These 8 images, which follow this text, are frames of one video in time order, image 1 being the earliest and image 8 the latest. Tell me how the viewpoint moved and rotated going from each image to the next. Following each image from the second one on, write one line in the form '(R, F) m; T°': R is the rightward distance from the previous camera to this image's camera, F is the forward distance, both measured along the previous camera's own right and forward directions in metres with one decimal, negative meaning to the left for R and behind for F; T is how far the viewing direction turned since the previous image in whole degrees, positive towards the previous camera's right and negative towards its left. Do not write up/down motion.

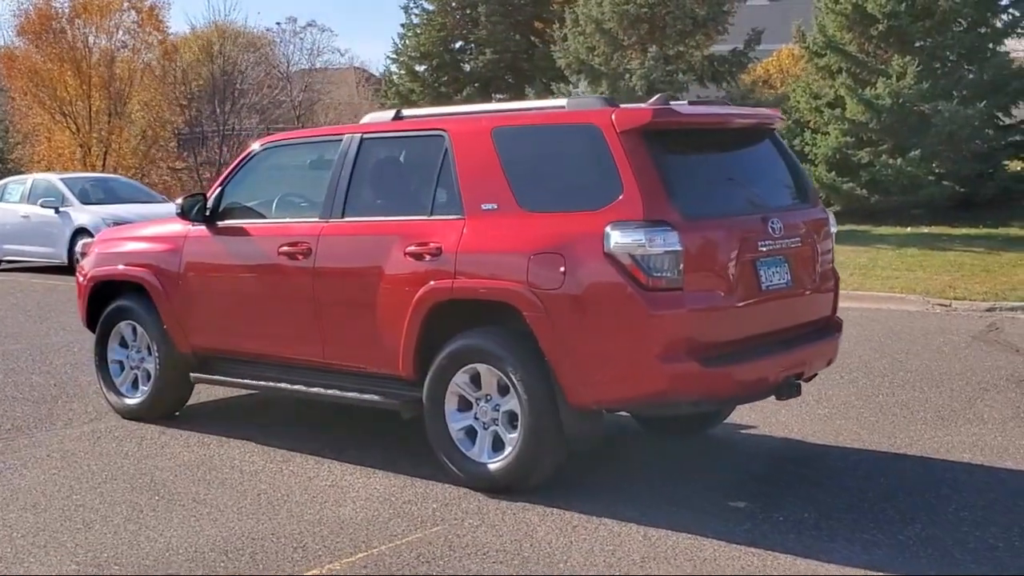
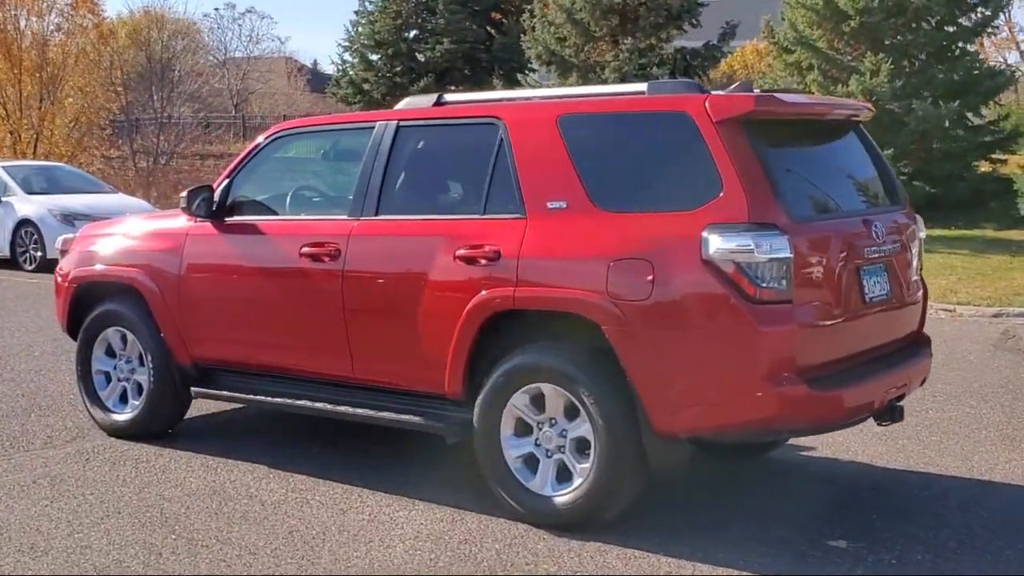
(-0.5, +0.7) m; +3°
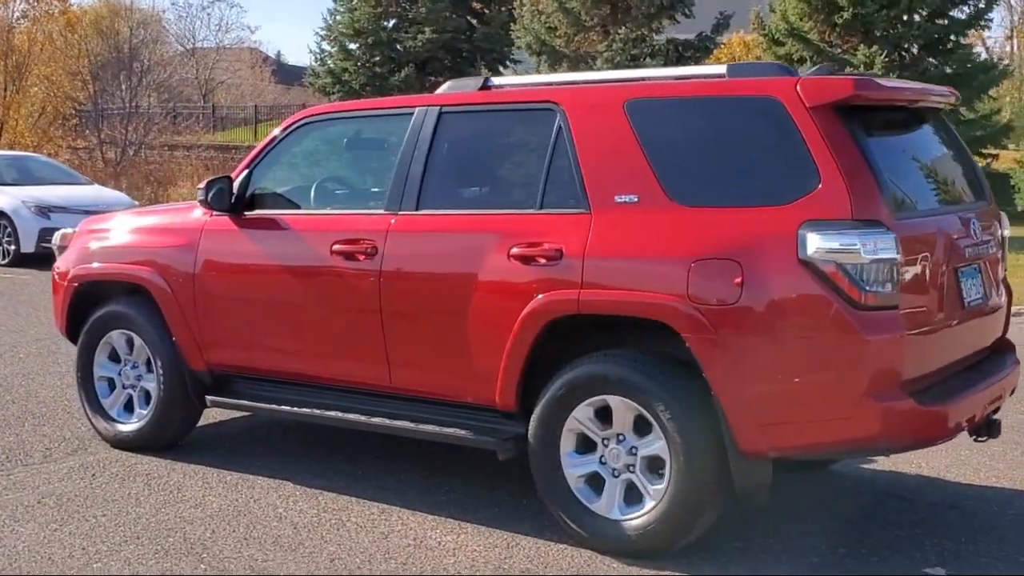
(-0.3, +0.5) m; +2°
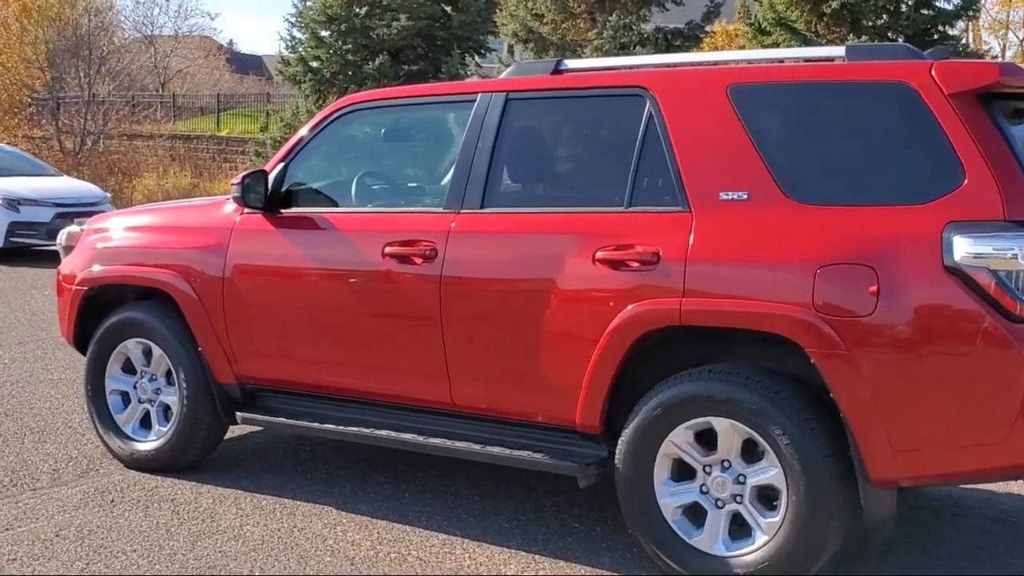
(-0.4, +0.5) m; +2°
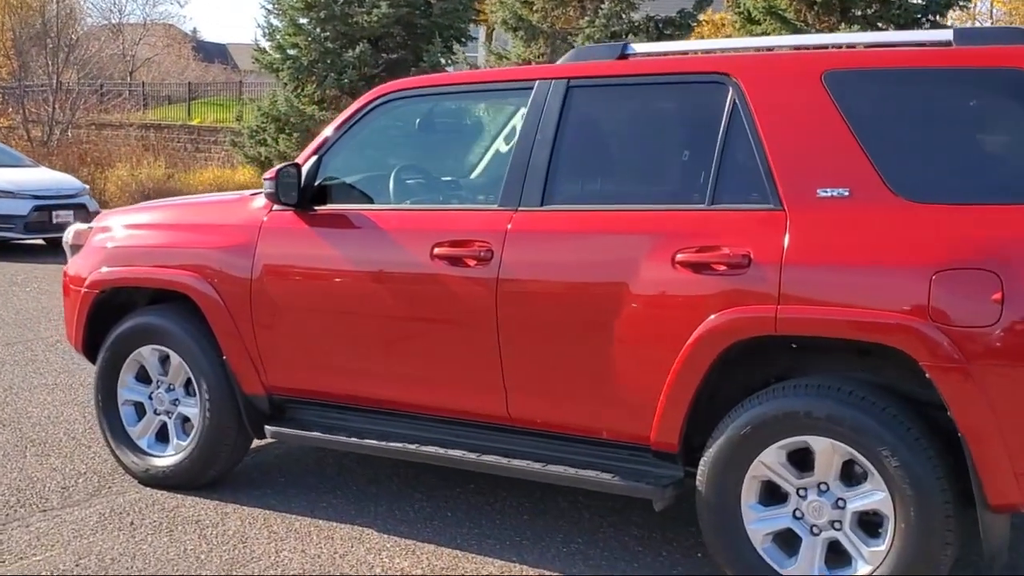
(-0.3, +0.4) m; +2°
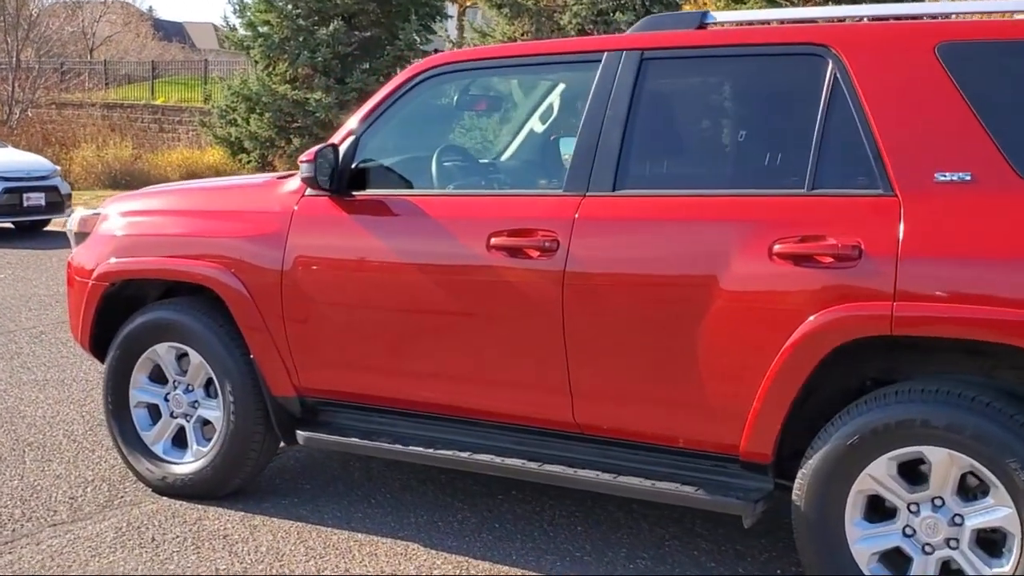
(-0.3, +0.4) m; +2°
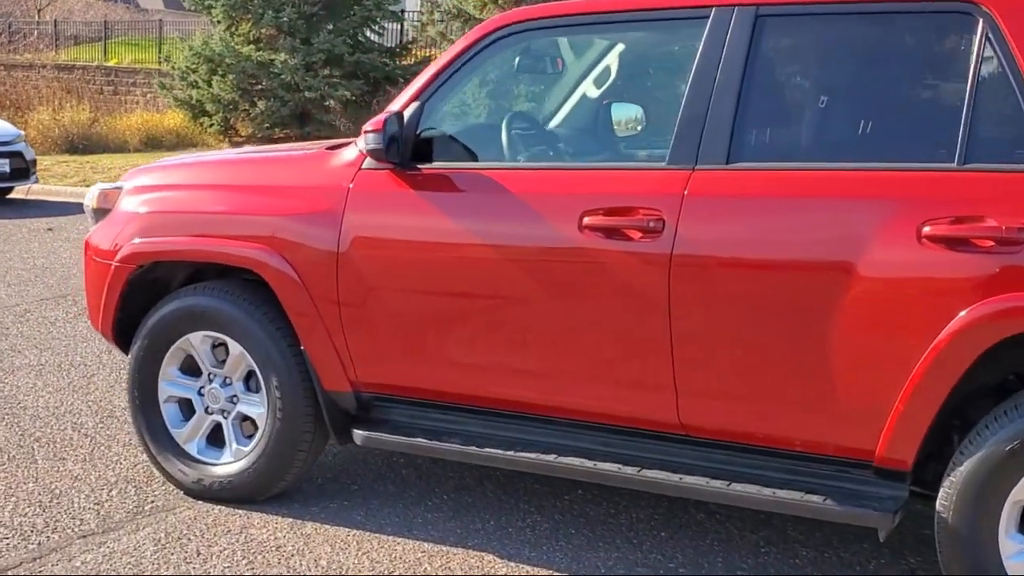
(-0.4, +0.4) m; +2°
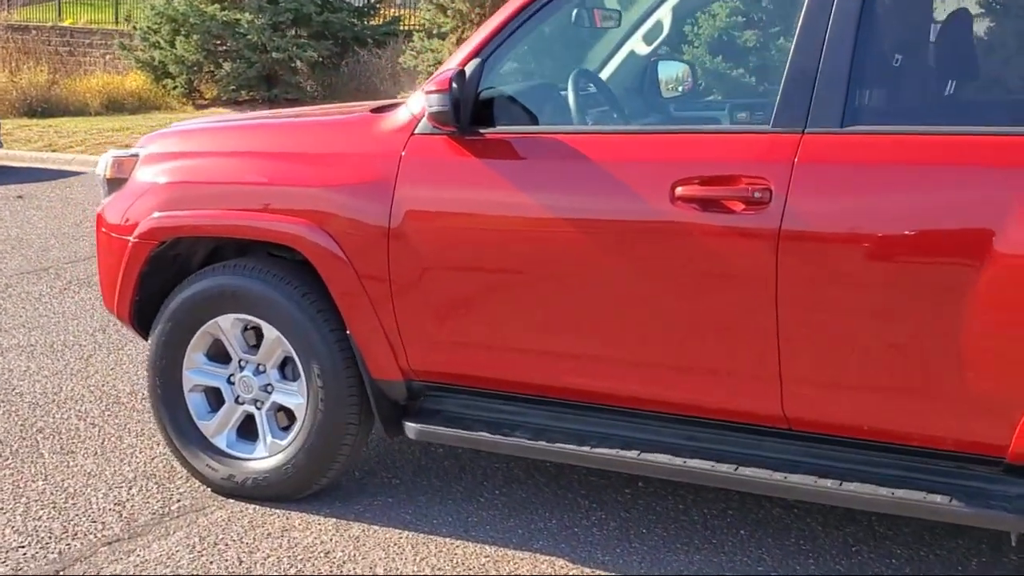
(-0.3, +0.4) m; +2°
